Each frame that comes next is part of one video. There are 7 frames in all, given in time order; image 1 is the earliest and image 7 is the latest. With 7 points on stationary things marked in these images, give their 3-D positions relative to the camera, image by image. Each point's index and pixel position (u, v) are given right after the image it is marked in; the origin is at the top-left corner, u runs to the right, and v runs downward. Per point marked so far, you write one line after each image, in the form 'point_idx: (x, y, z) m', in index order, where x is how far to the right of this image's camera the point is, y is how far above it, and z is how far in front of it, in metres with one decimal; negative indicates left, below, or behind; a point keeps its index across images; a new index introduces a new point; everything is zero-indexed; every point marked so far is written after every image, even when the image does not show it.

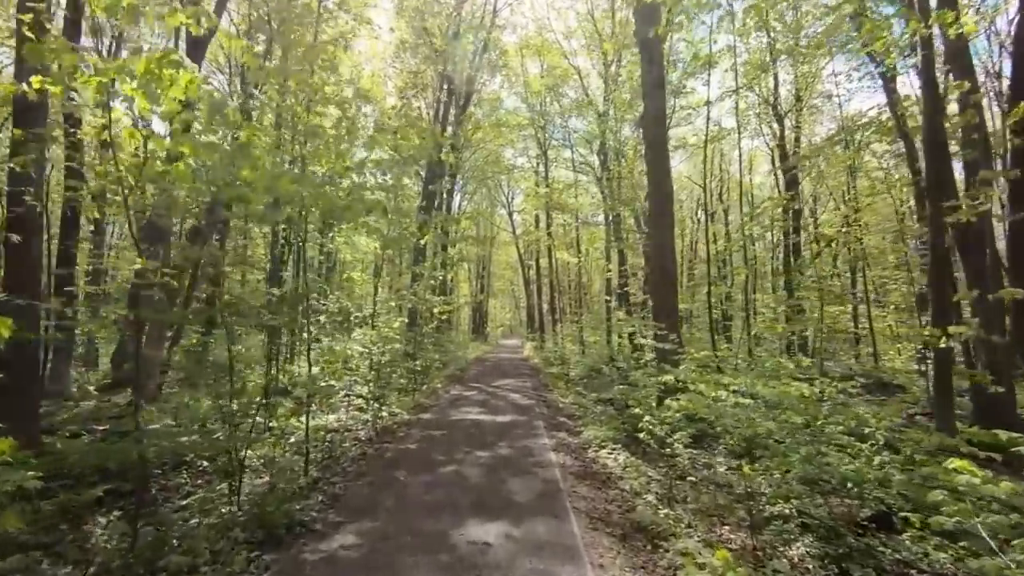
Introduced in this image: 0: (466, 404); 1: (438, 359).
0: (-0.8, -1.9, +9.7) m
1: (-2.3, -2.2, +17.8) m
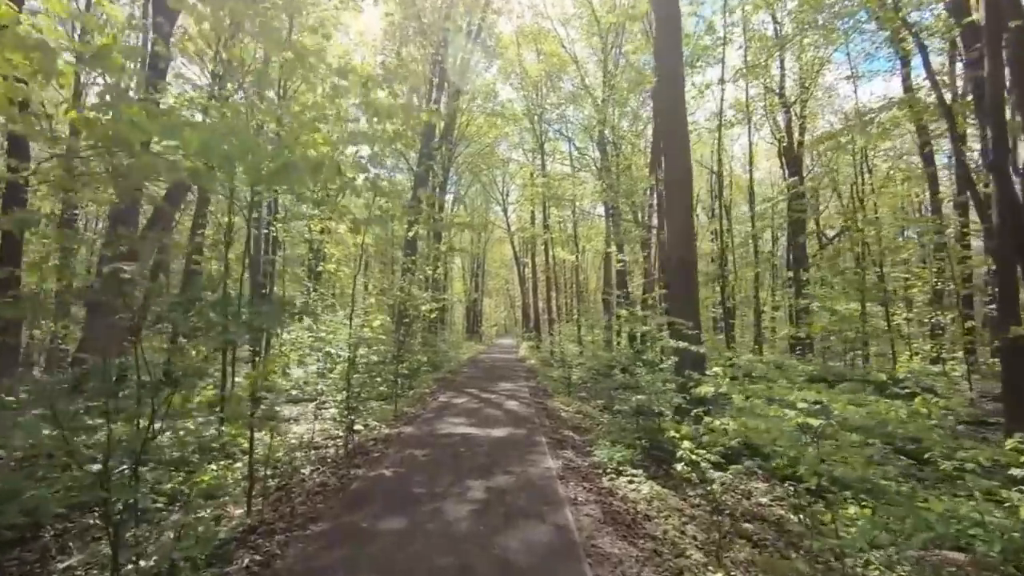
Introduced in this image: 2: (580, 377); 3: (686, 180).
0: (-0.8, -1.8, +8.6) m
1: (-2.5, -2.1, +16.7) m
2: (+1.4, -1.9, +12.3) m
3: (+2.3, +1.5, +7.8) m
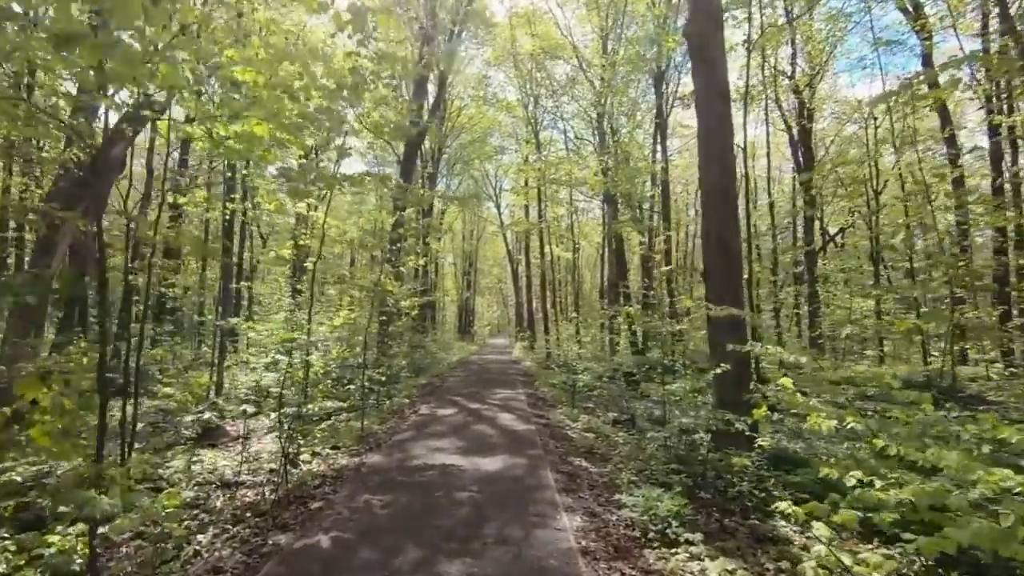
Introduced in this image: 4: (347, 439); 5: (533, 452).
0: (-0.9, -1.7, +6.9) m
1: (-2.6, -2.0, +15.0) m
2: (+1.3, -1.7, +10.7) m
3: (+2.3, +1.7, +6.2) m
4: (-1.9, -1.7, +6.5) m
5: (+0.2, -1.7, +6.0) m
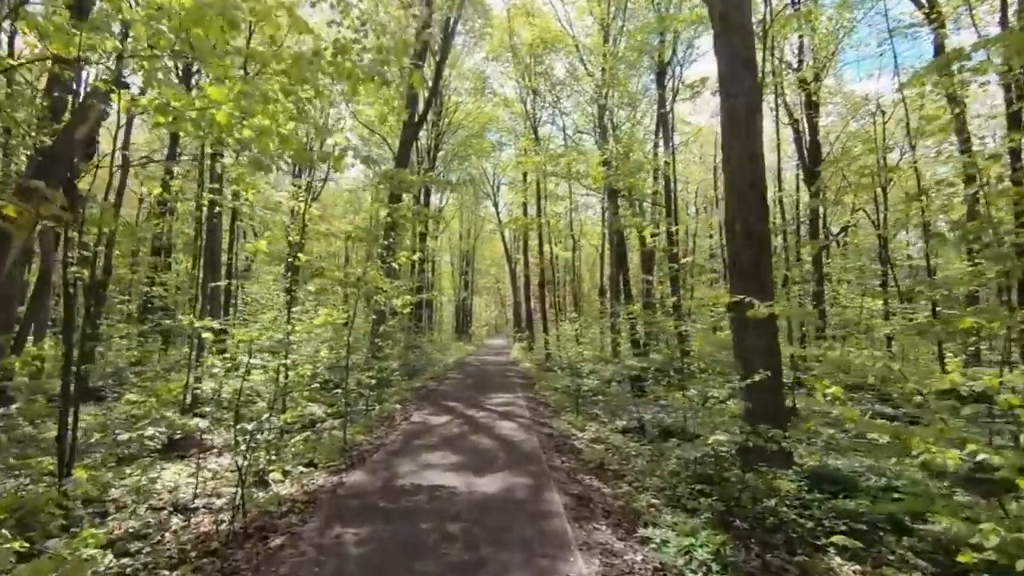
0: (-0.9, -1.6, +6.2) m
1: (-2.7, -1.9, +14.3) m
2: (+1.2, -1.7, +10.0) m
3: (+2.3, +1.7, +5.5) m
4: (-1.8, -1.6, +5.8) m
5: (+0.2, -1.6, +5.3) m
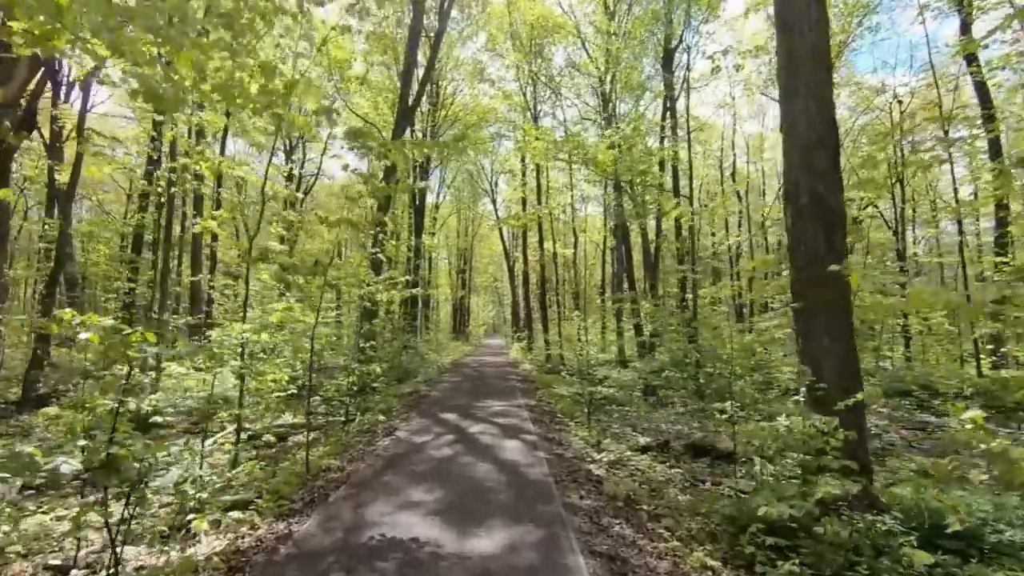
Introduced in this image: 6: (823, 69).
0: (-0.9, -1.6, +5.1) m
1: (-2.7, -1.8, +13.1) m
2: (+1.3, -1.6, +8.8) m
3: (+2.3, +1.8, +4.4) m
4: (-1.8, -1.5, +4.6) m
5: (+0.2, -1.6, +4.2) m
6: (+2.3, +1.6, +4.3) m
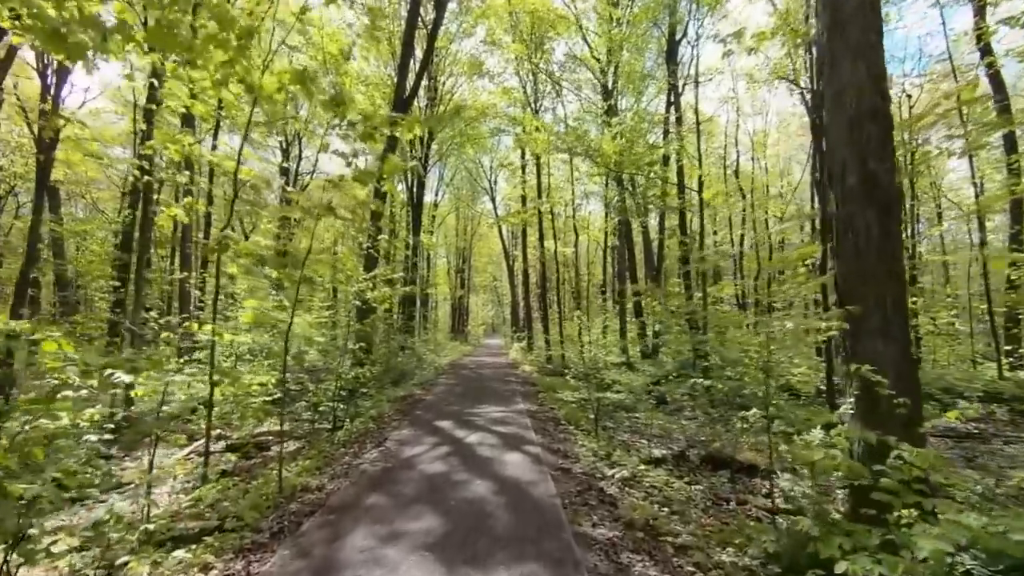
0: (-0.9, -1.5, +4.5) m
1: (-2.7, -1.8, +12.6) m
2: (+1.3, -1.6, +8.2) m
3: (+2.3, +1.8, +3.8) m
4: (-1.8, -1.5, +4.0) m
5: (+0.3, -1.5, +3.6) m
6: (+2.3, +1.6, +3.8) m
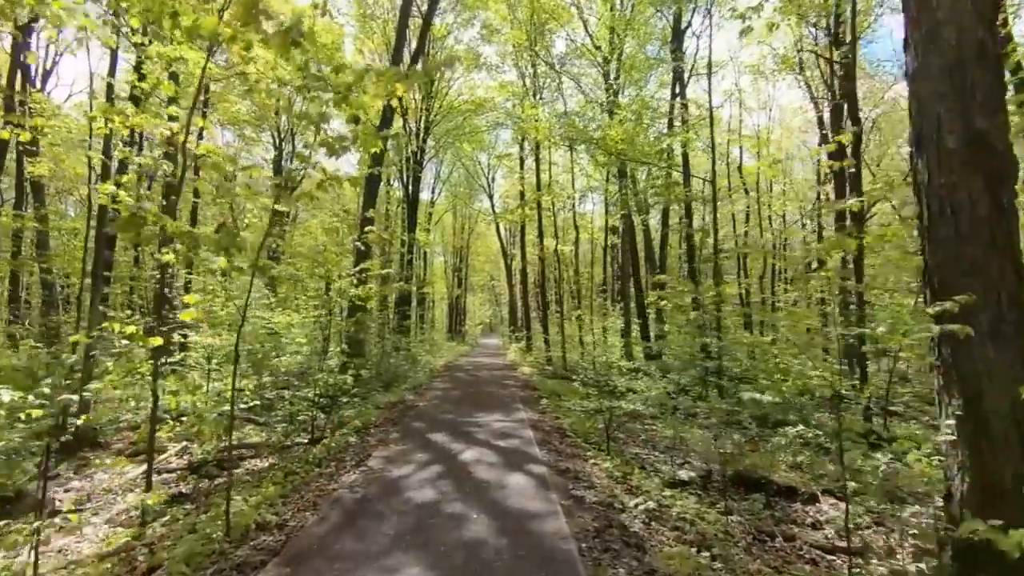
0: (-0.8, -1.5, +3.7) m
1: (-2.7, -1.7, +11.8) m
2: (+1.3, -1.5, +7.4) m
3: (+2.4, +1.9, +3.0) m
4: (-1.8, -1.5, +3.2) m
5: (+0.3, -1.5, +2.8) m
6: (+2.3, +1.7, +3.0) m
